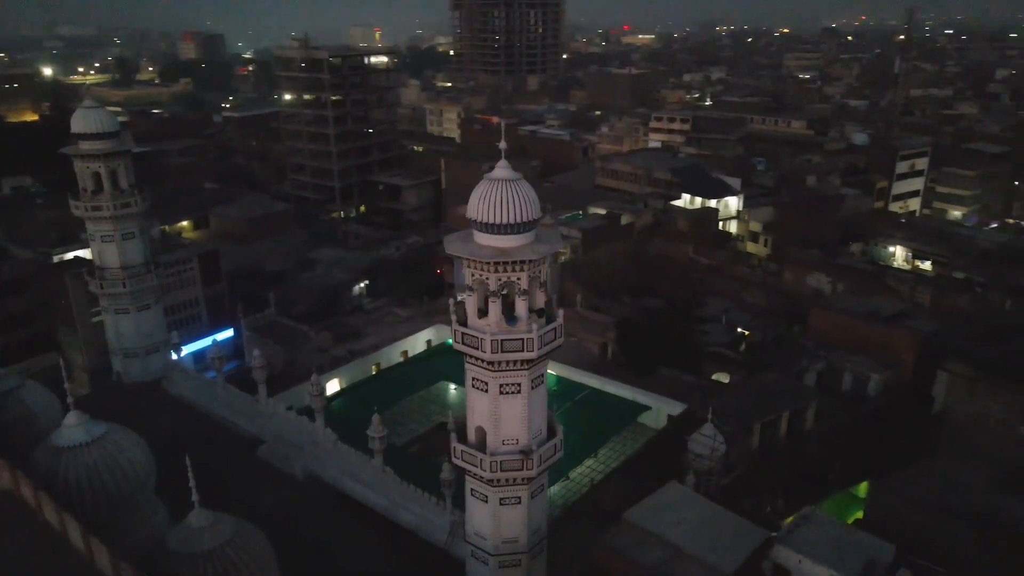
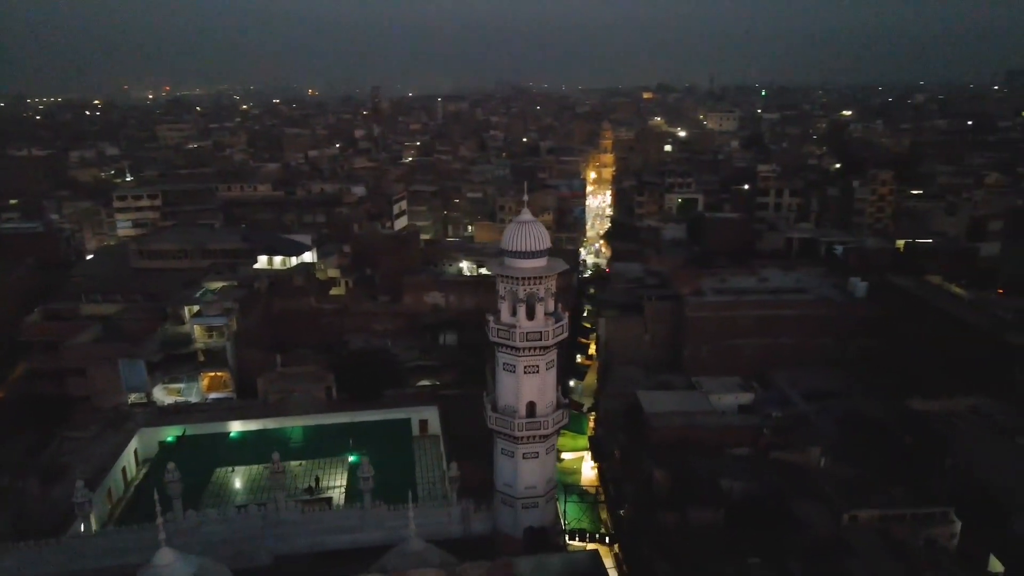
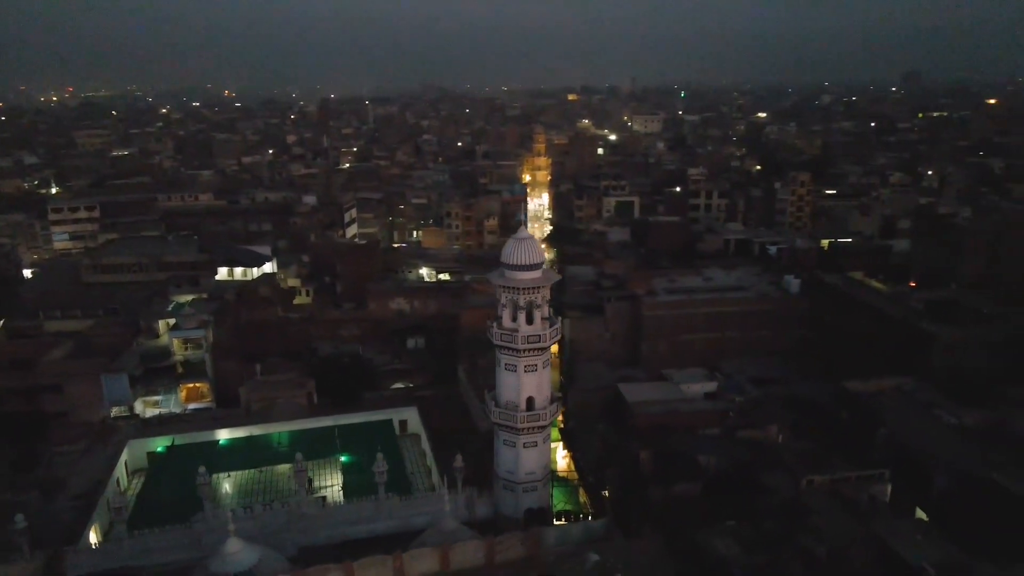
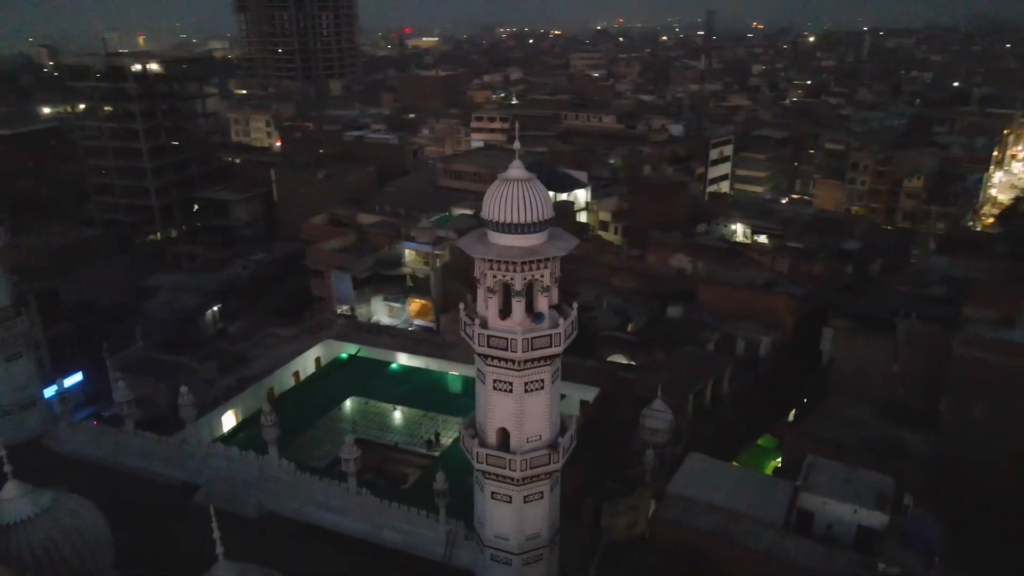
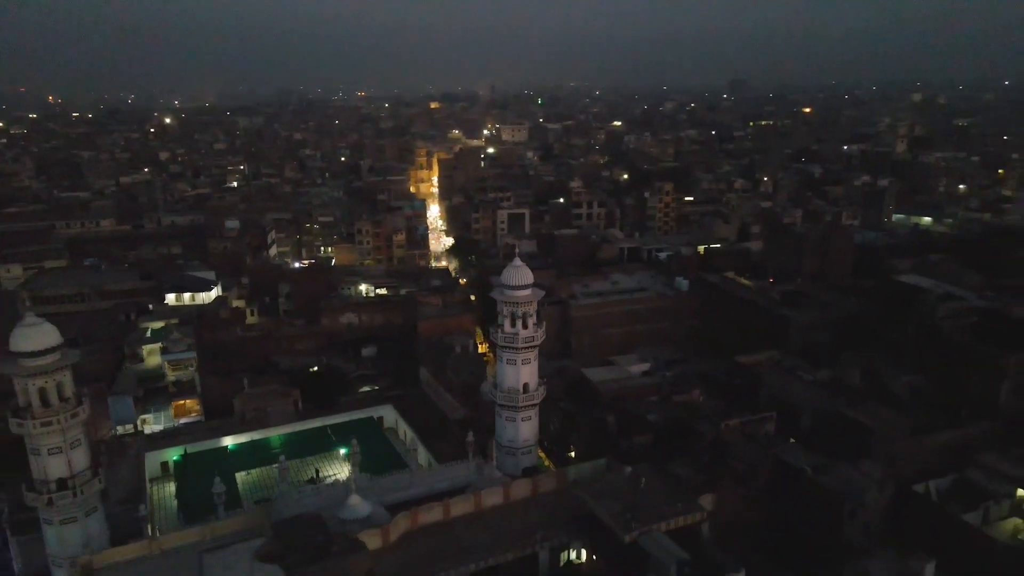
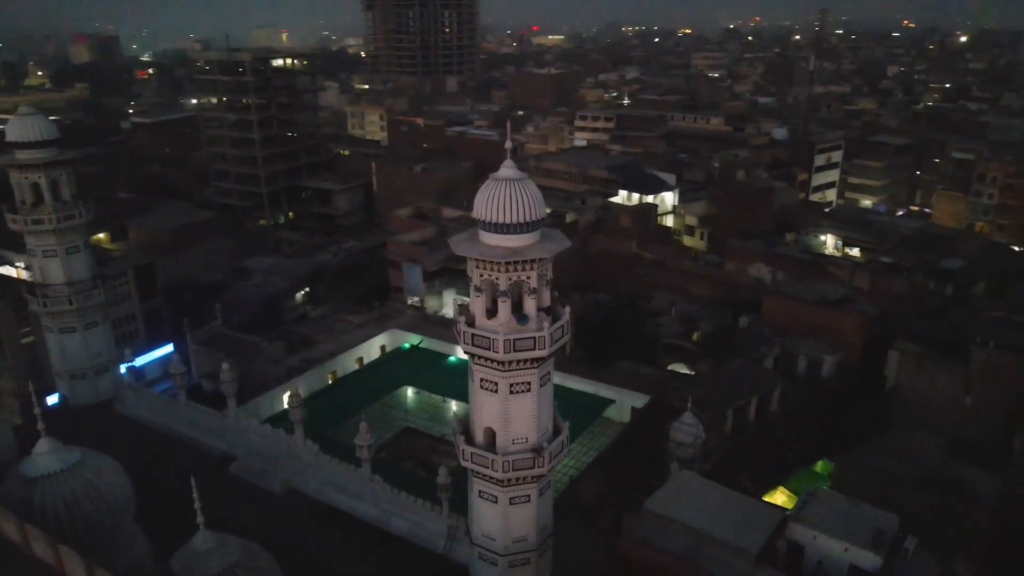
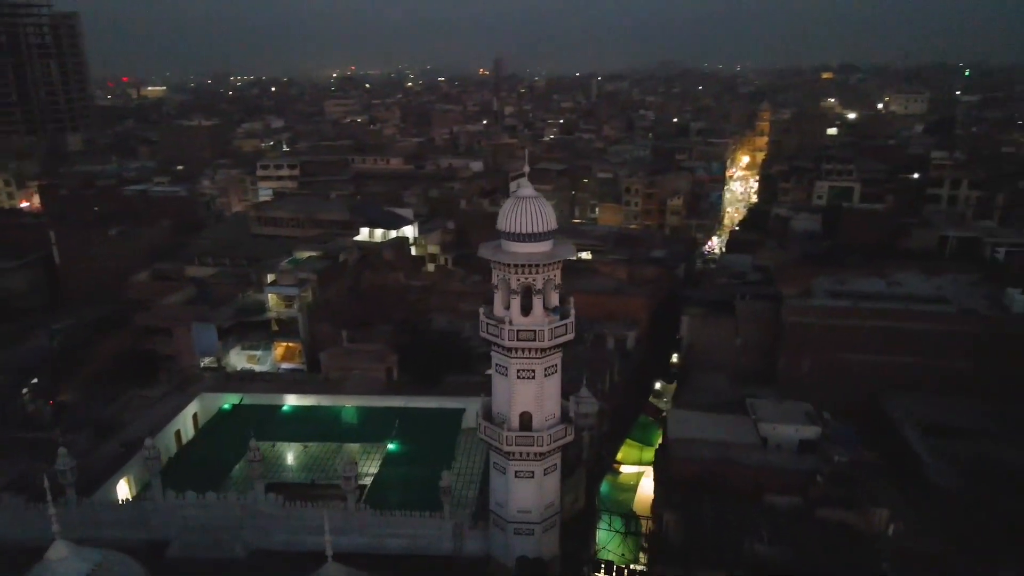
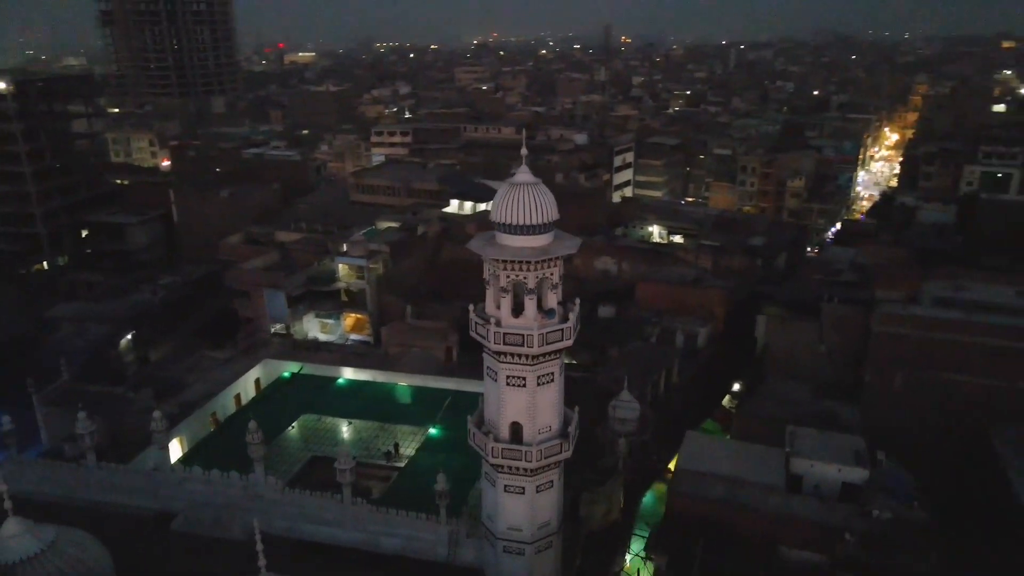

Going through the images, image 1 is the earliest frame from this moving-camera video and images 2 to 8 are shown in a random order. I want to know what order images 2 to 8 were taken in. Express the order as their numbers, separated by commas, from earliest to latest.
6, 4, 8, 7, 2, 3, 5
